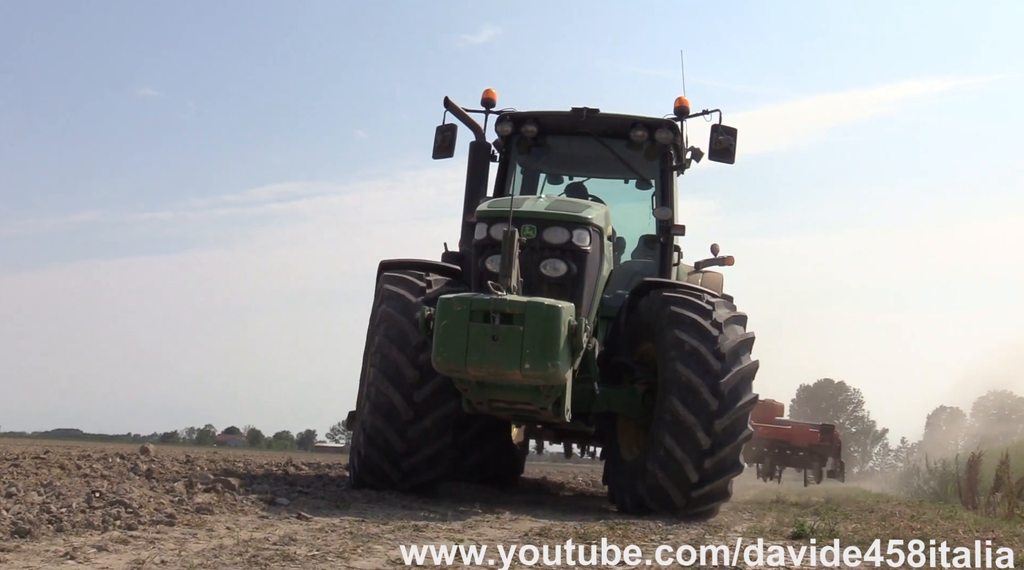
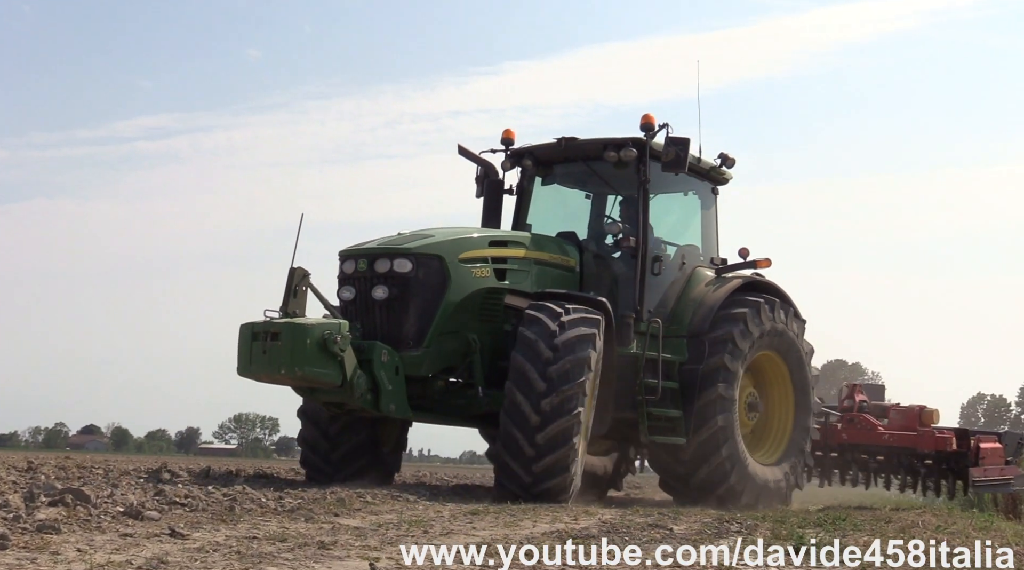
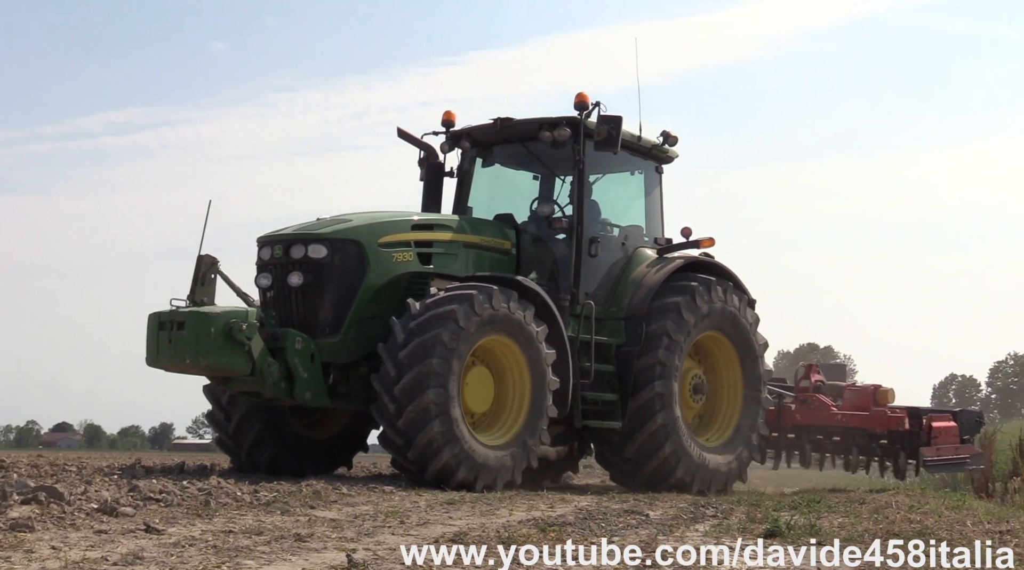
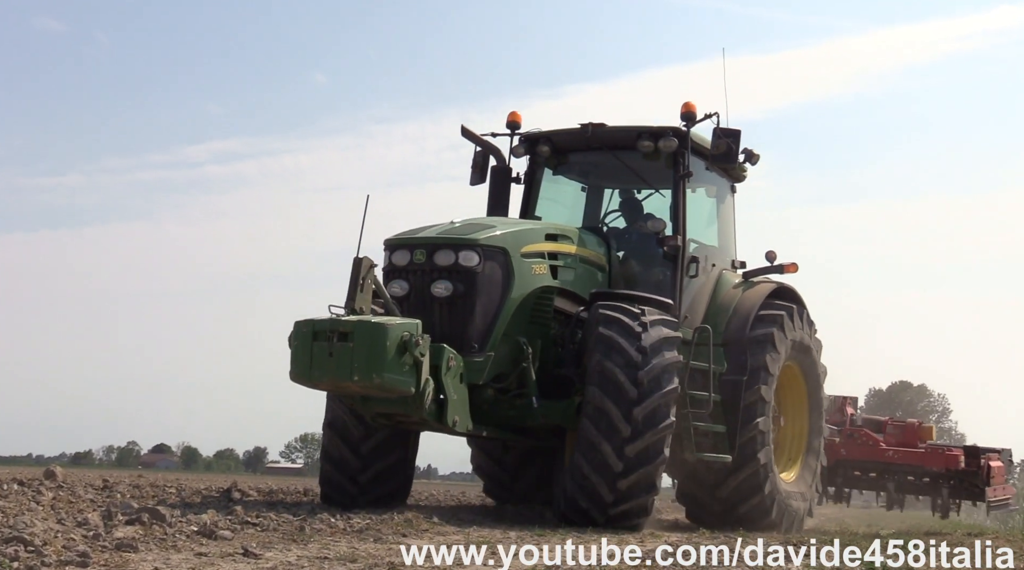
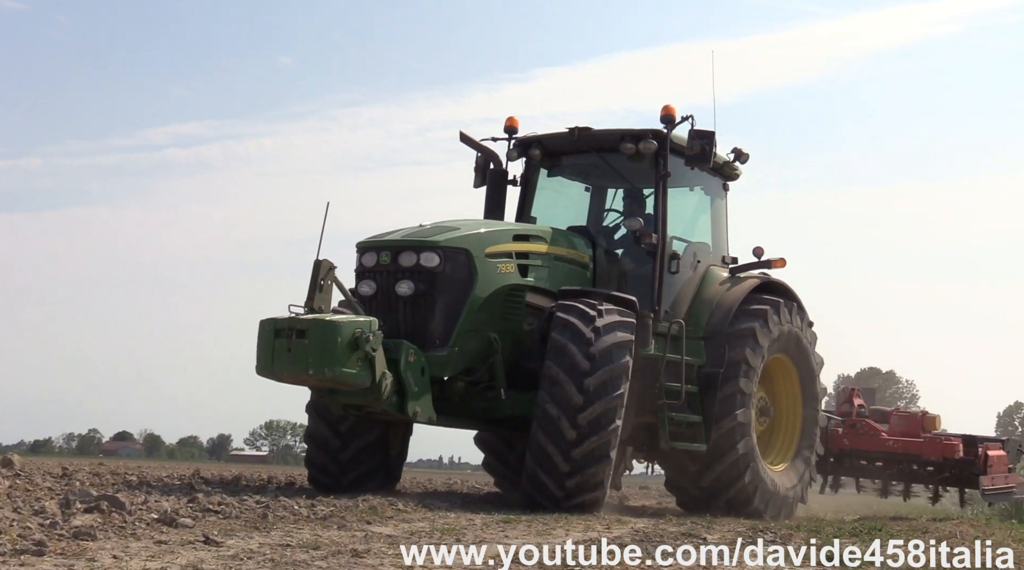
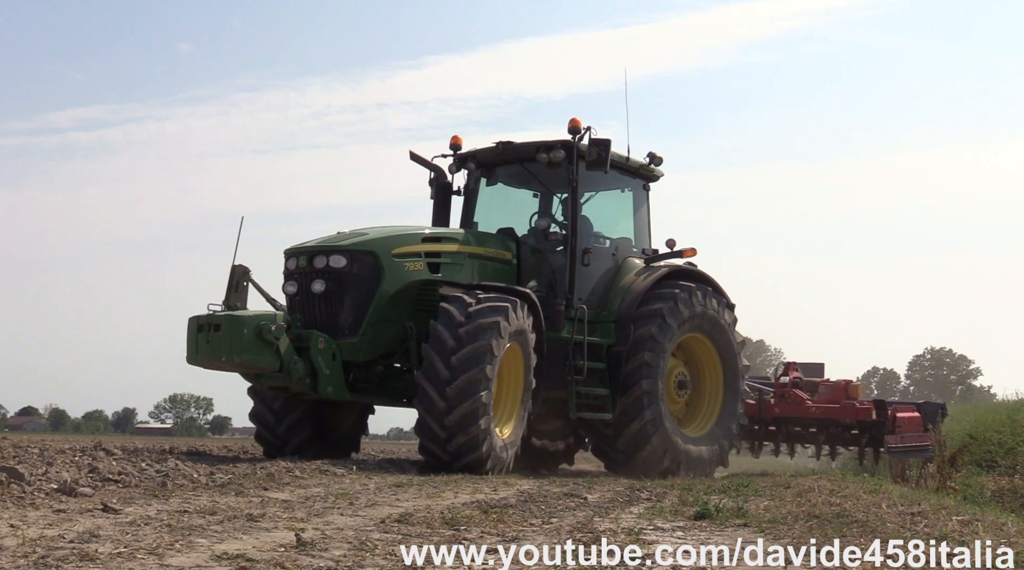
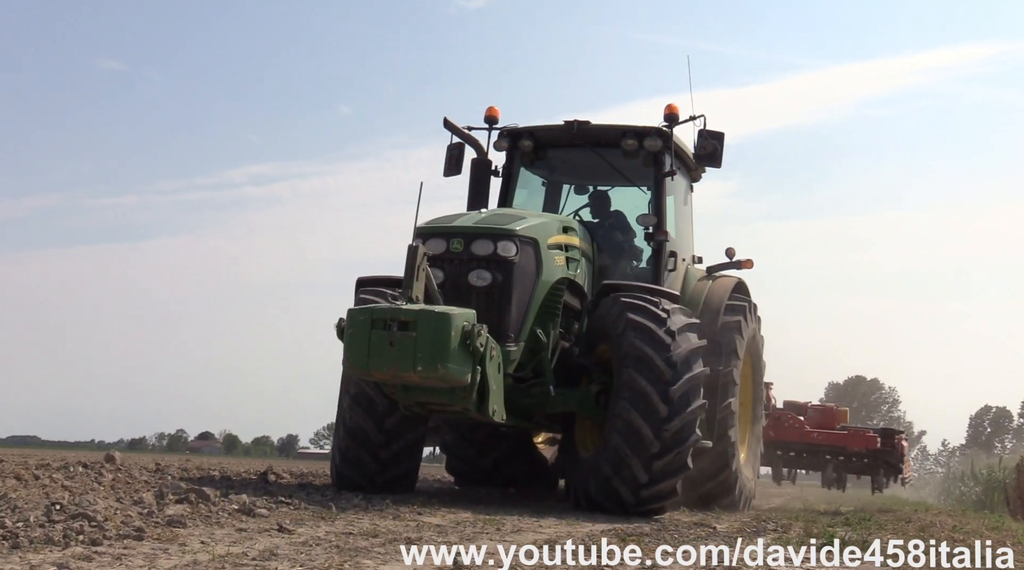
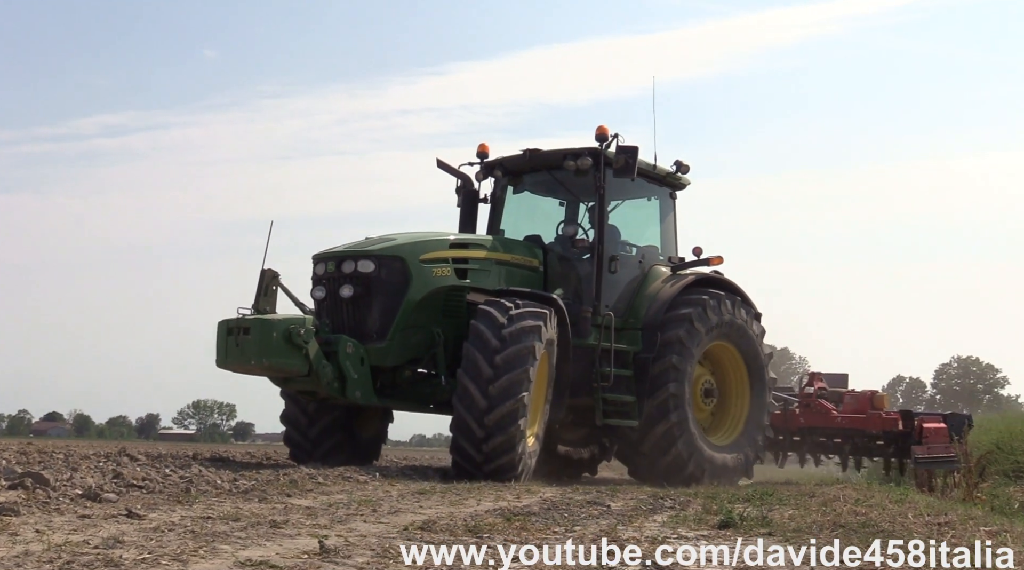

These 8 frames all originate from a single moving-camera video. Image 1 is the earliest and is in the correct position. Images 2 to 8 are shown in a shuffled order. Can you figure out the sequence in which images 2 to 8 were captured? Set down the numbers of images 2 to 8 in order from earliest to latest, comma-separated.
7, 4, 5, 2, 8, 6, 3
